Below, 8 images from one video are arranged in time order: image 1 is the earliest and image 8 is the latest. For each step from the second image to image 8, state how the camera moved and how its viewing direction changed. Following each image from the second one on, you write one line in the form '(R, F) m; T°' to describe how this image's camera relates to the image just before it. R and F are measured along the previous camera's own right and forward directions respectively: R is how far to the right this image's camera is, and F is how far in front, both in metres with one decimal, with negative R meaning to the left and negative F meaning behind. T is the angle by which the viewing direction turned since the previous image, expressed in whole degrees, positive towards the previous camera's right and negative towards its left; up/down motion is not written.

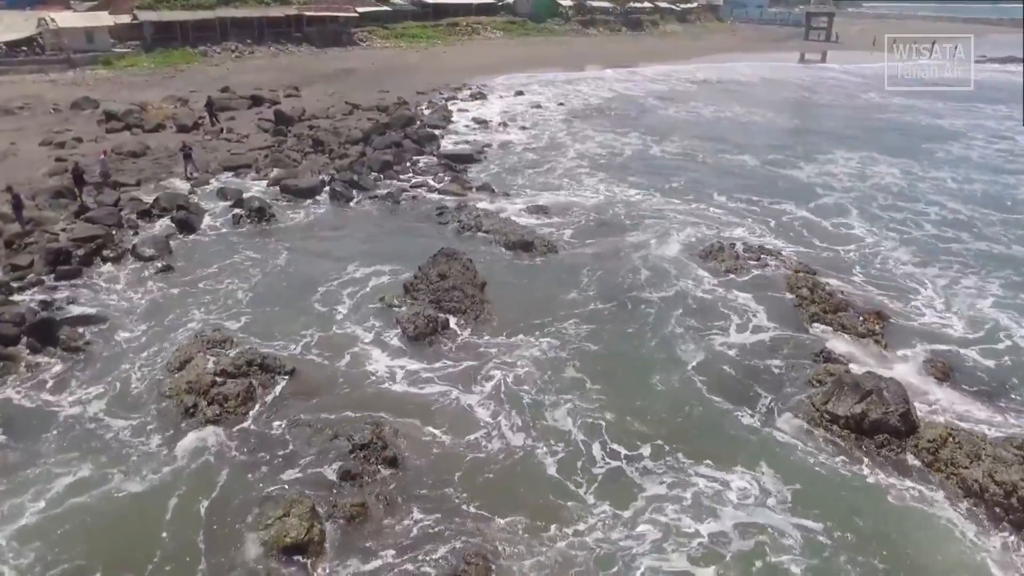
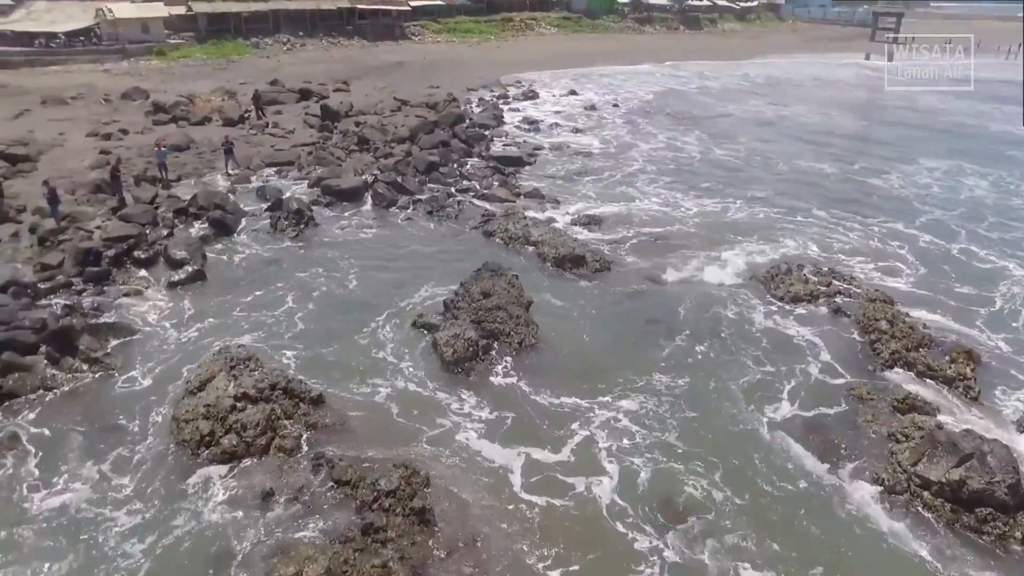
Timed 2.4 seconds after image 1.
(-0.1, +1.4) m; -3°
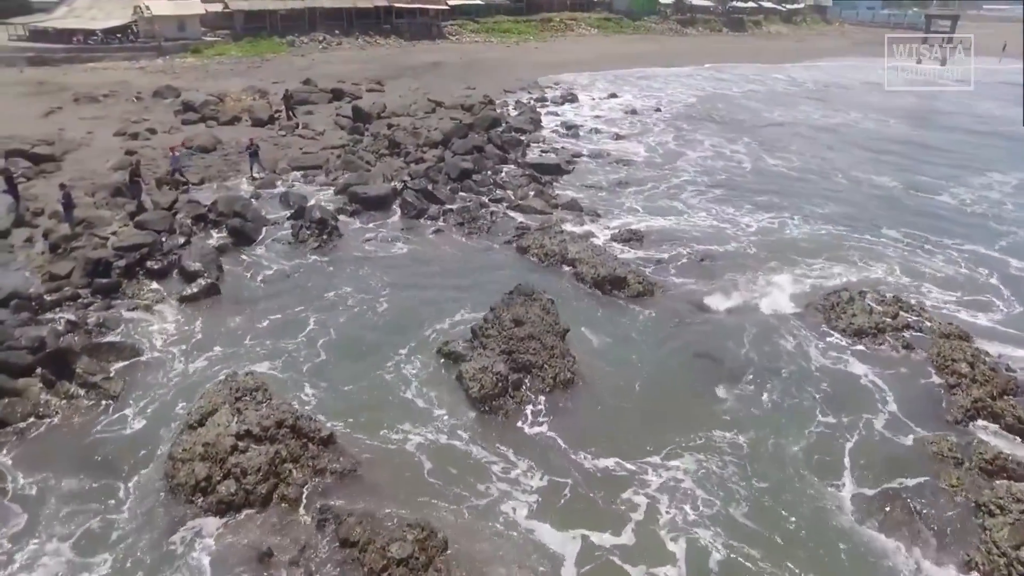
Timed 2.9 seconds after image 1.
(-0.1, +1.5) m; -2°
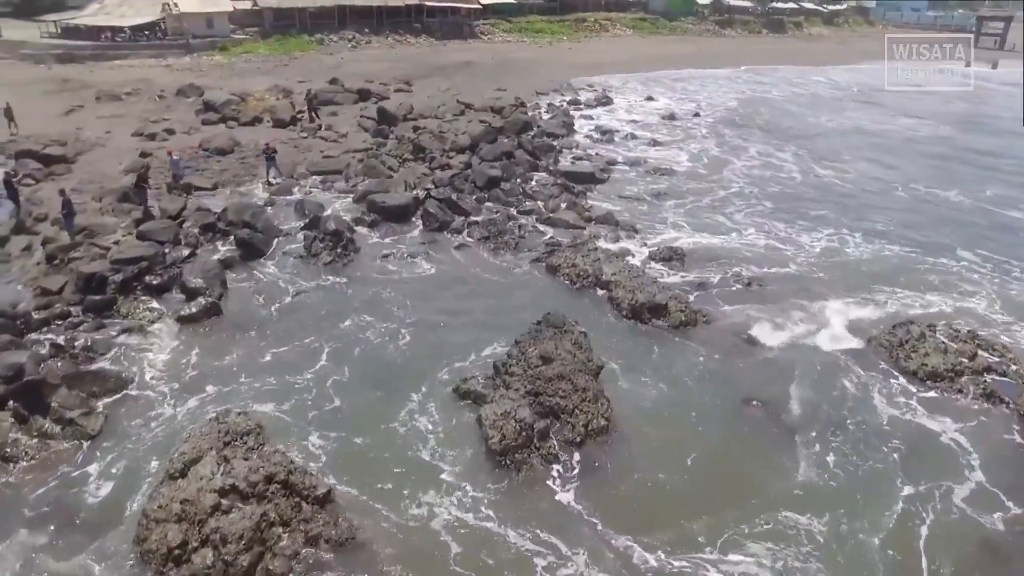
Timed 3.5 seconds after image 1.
(0.0, +1.8) m; -2°
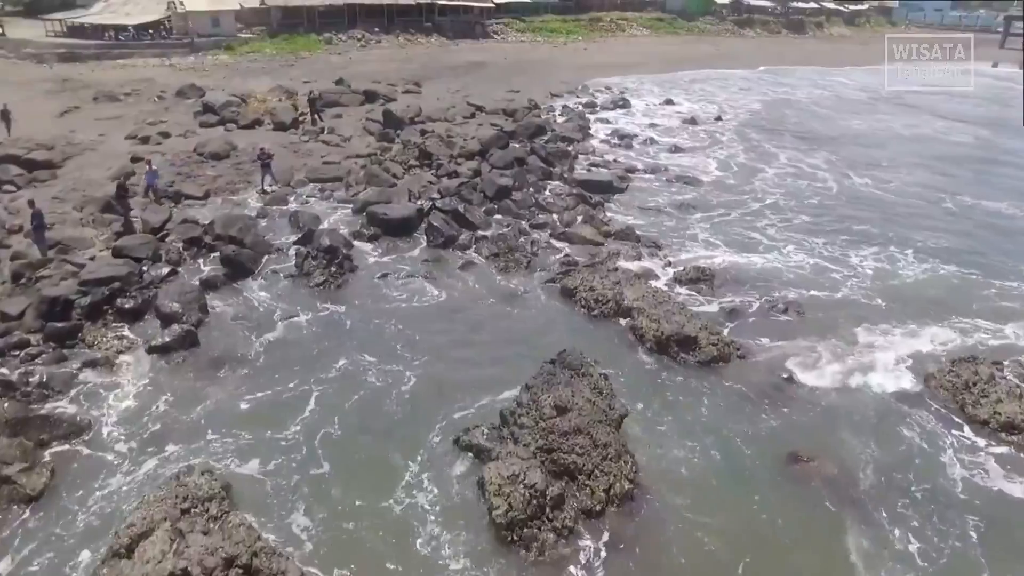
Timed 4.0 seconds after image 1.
(0.0, +1.9) m; -1°
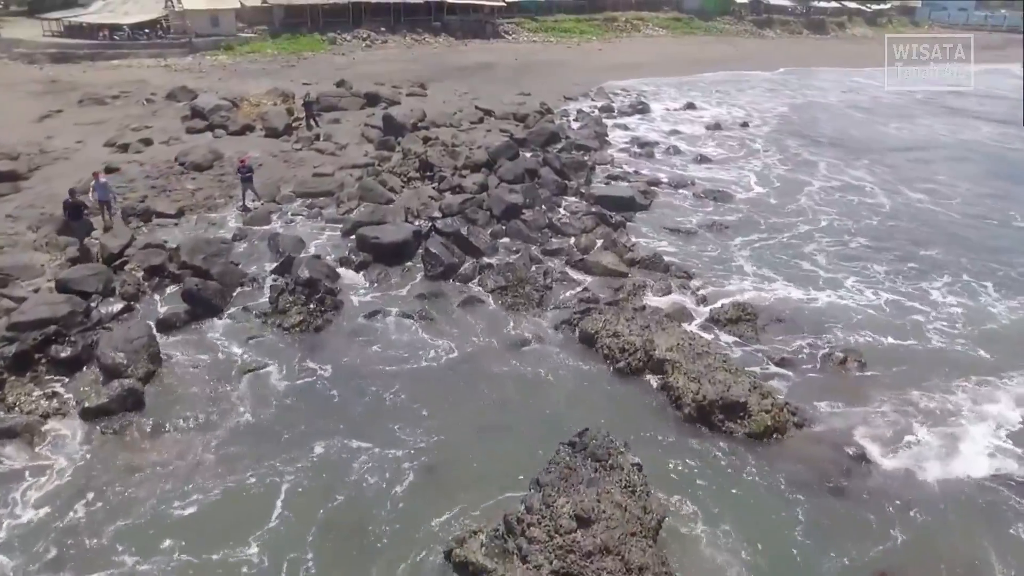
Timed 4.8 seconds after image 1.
(0.0, +2.7) m; -1°
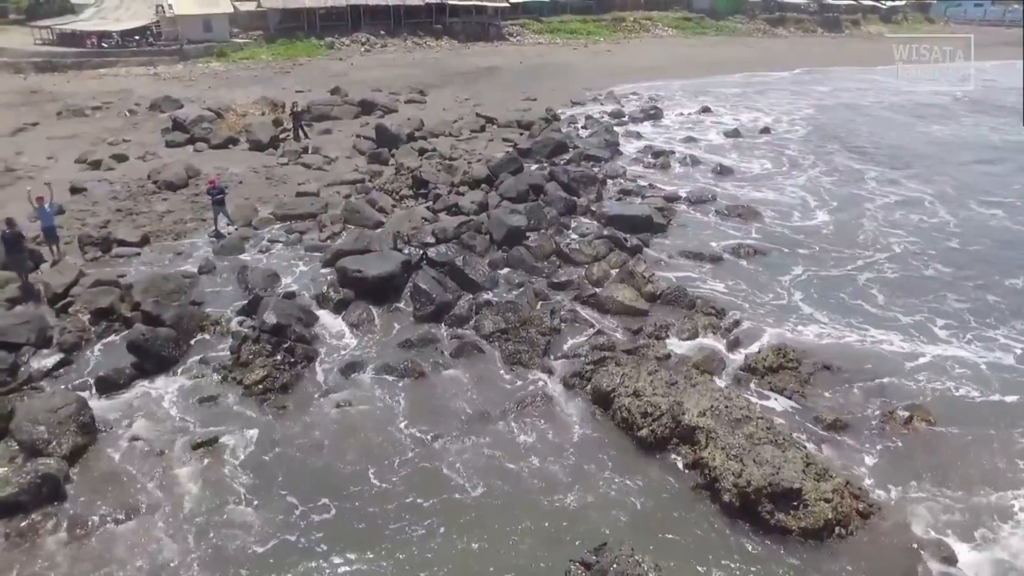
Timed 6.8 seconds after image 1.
(+0.1, +2.3) m; -1°
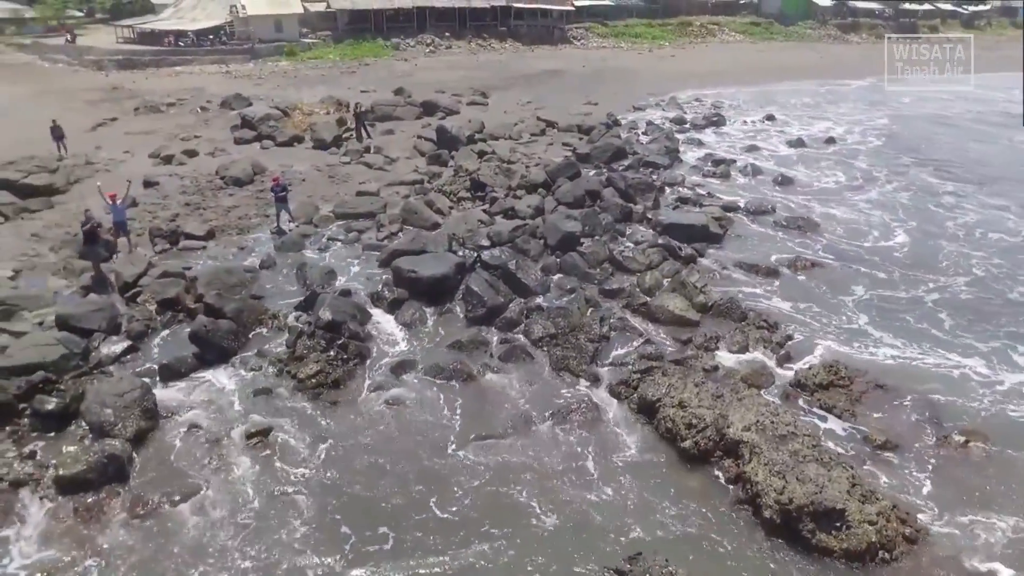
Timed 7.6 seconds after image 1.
(+0.1, -0.1) m; -4°
